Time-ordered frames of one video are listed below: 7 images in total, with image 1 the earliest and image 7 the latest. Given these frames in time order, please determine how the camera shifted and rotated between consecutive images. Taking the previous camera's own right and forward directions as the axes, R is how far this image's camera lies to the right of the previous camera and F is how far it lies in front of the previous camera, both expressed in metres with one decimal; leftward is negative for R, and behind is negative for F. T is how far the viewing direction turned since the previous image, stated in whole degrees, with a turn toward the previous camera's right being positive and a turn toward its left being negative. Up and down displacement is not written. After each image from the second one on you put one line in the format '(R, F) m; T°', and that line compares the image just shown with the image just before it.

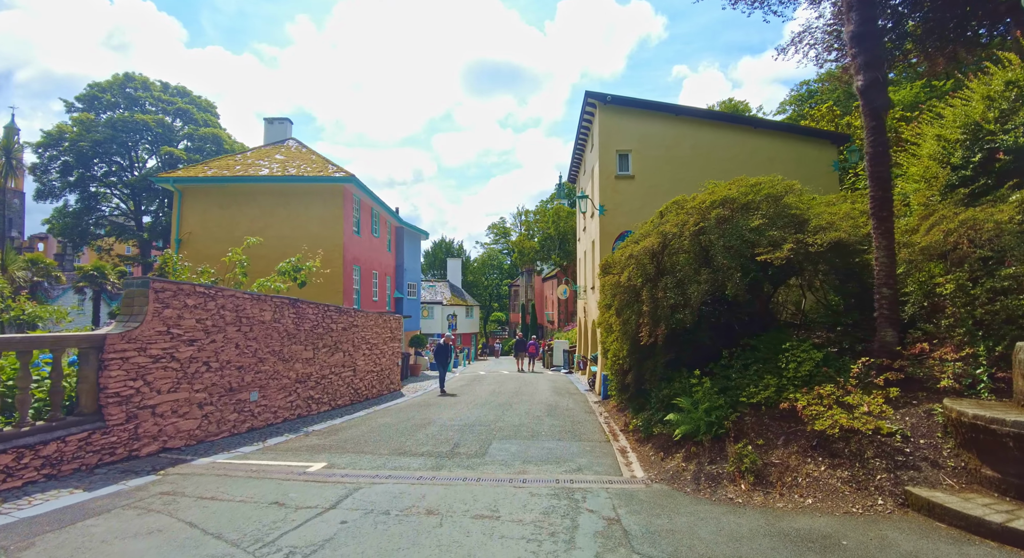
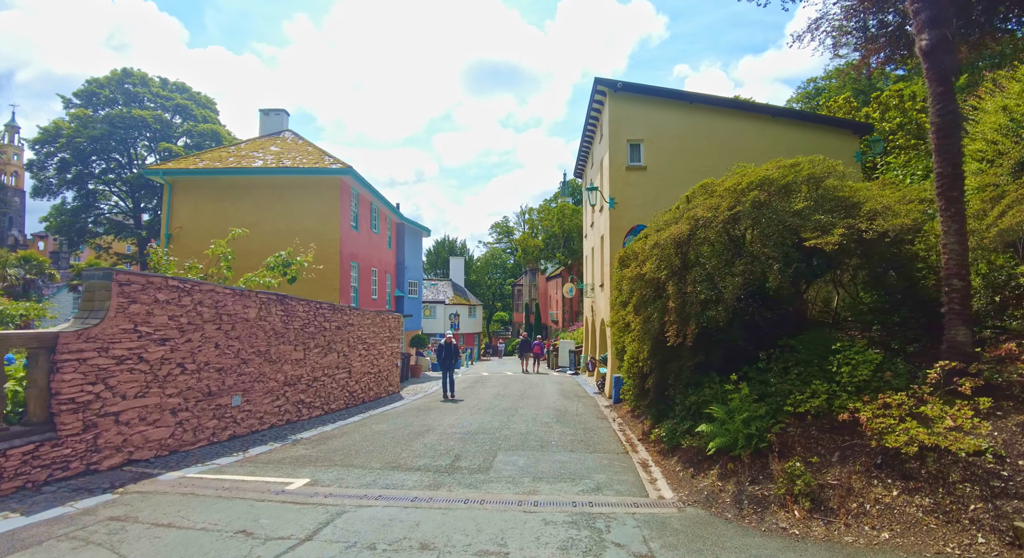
(-0.1, +0.9) m; 0°
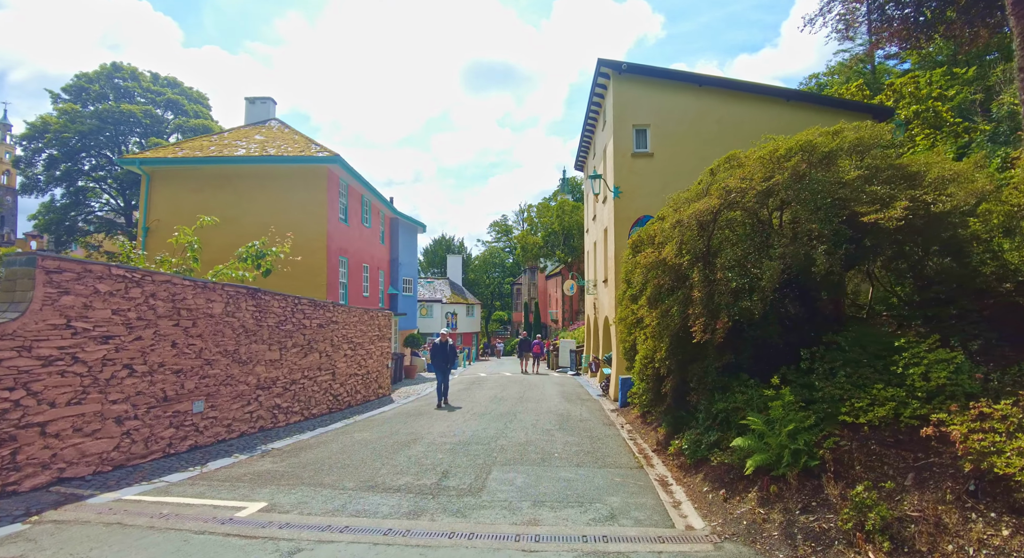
(0.0, +1.1) m; 0°
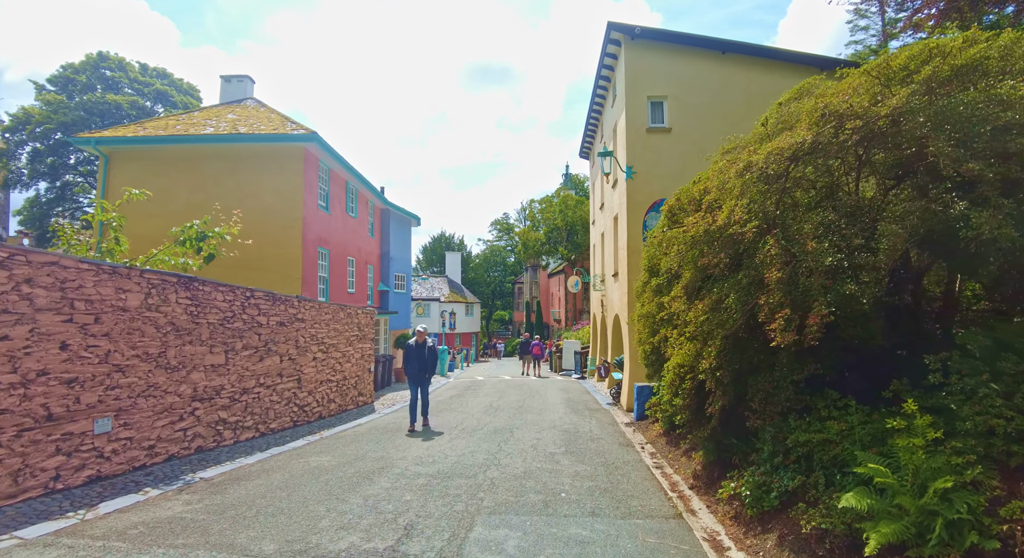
(+0.1, +1.9) m; 0°
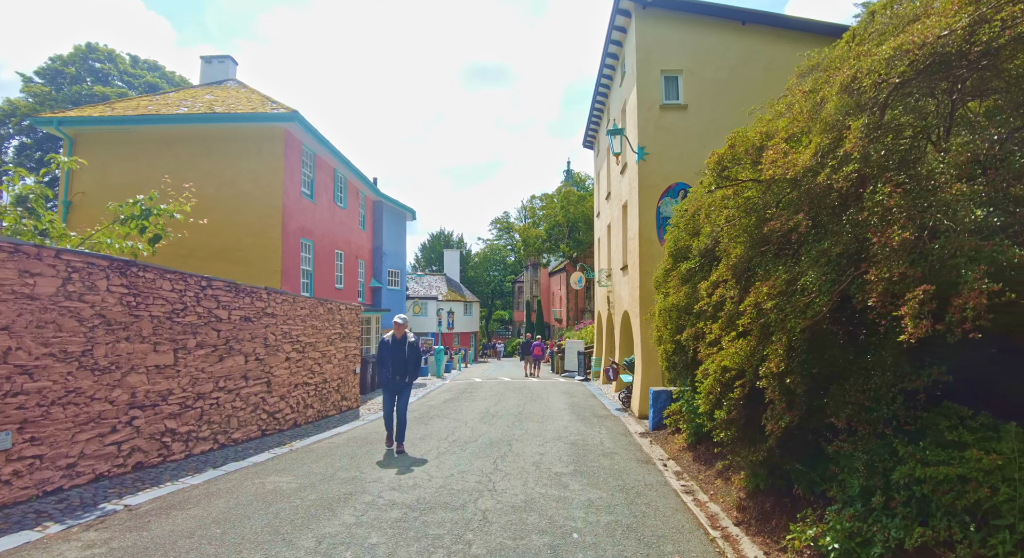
(0.0, +1.3) m; 0°
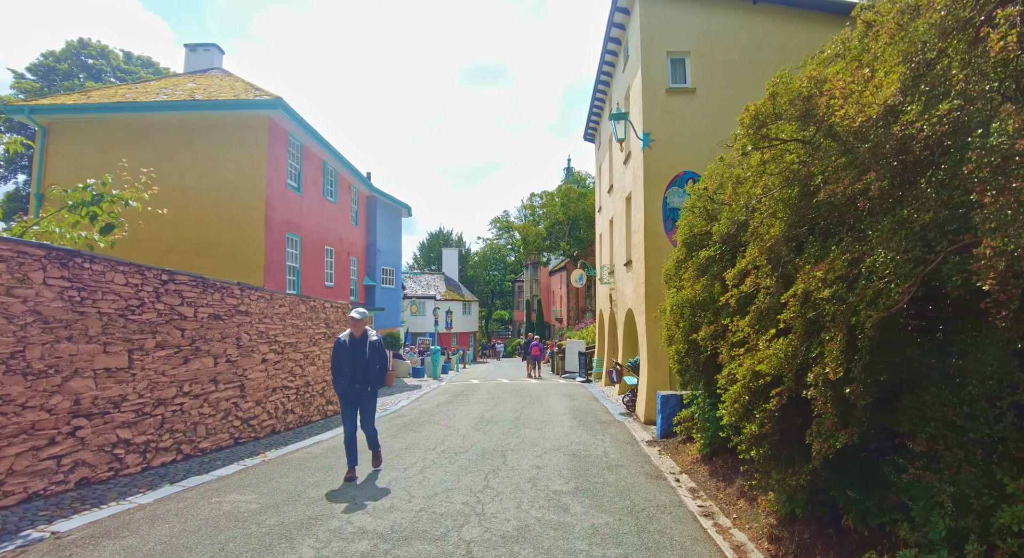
(+0.1, +0.8) m; 0°
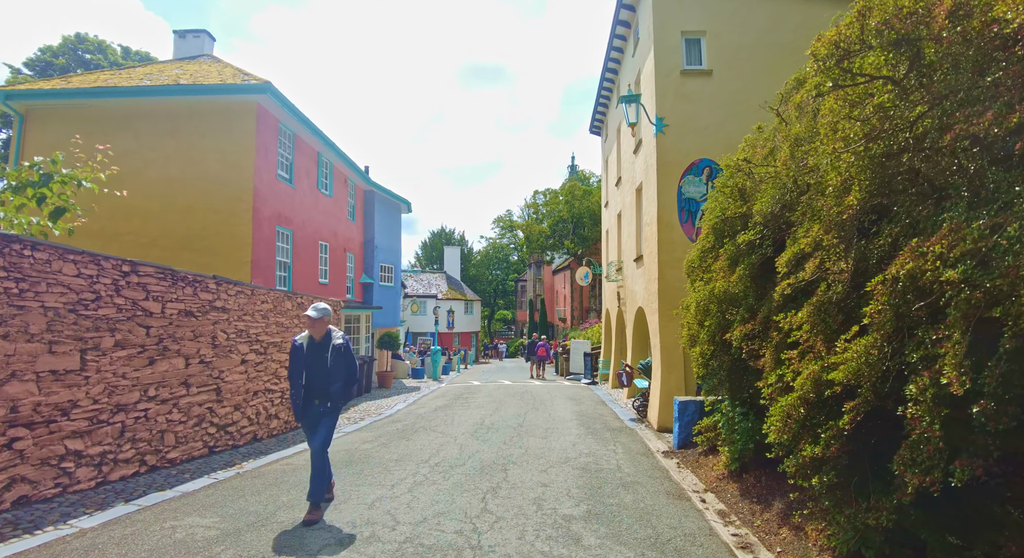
(0.0, +0.8) m; 0°
